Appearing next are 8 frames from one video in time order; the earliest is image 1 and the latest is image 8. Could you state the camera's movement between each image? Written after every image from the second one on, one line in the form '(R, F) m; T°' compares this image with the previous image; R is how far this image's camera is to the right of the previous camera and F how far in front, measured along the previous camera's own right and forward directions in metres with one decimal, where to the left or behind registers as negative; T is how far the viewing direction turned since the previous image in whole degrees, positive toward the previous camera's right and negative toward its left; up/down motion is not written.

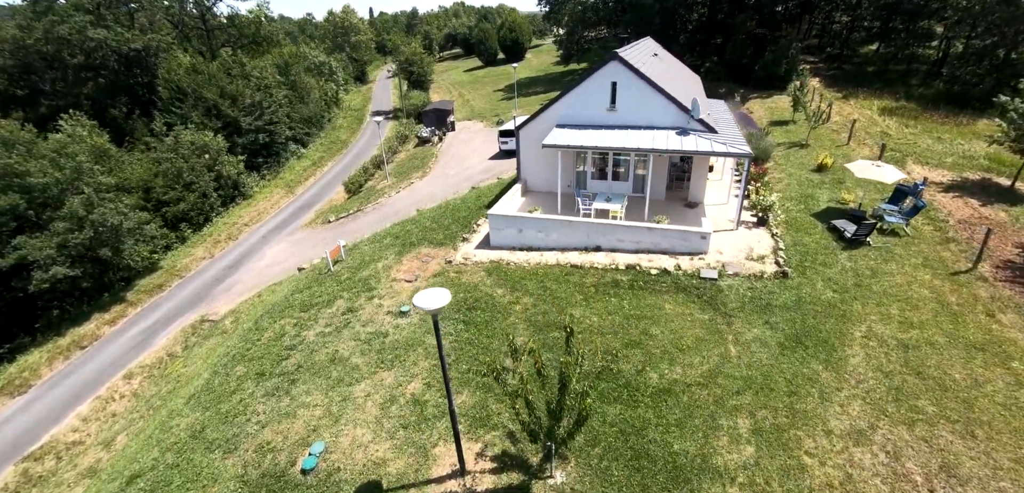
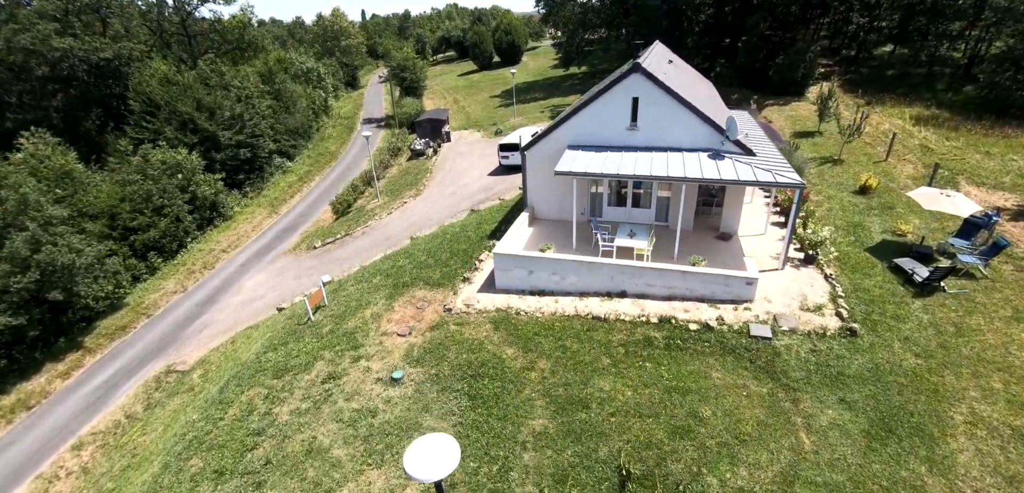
(-0.4, +2.4) m; +1°
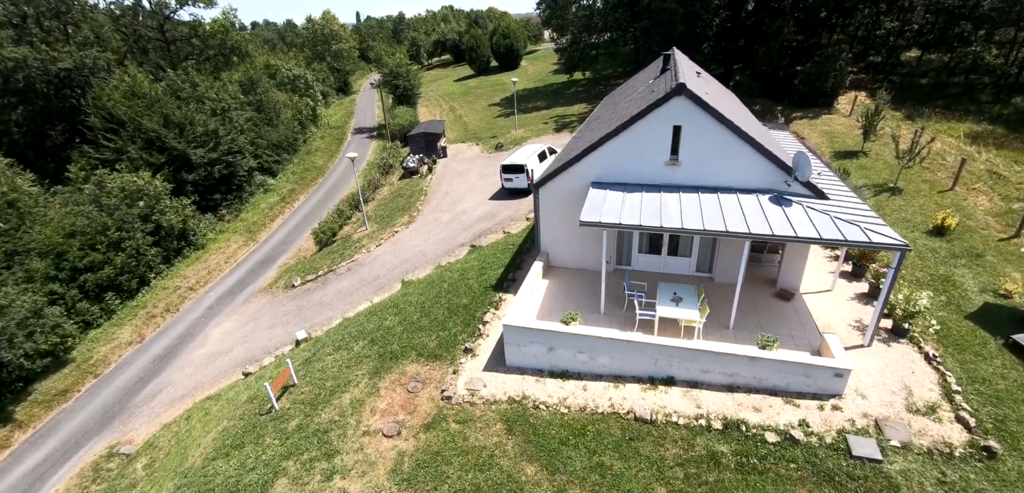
(-0.5, +3.1) m; 0°
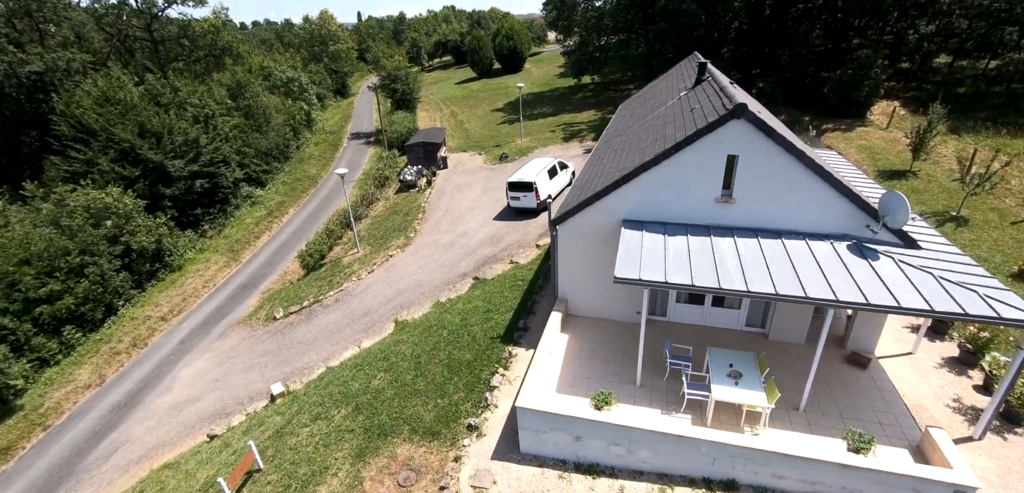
(-0.4, +2.4) m; 0°
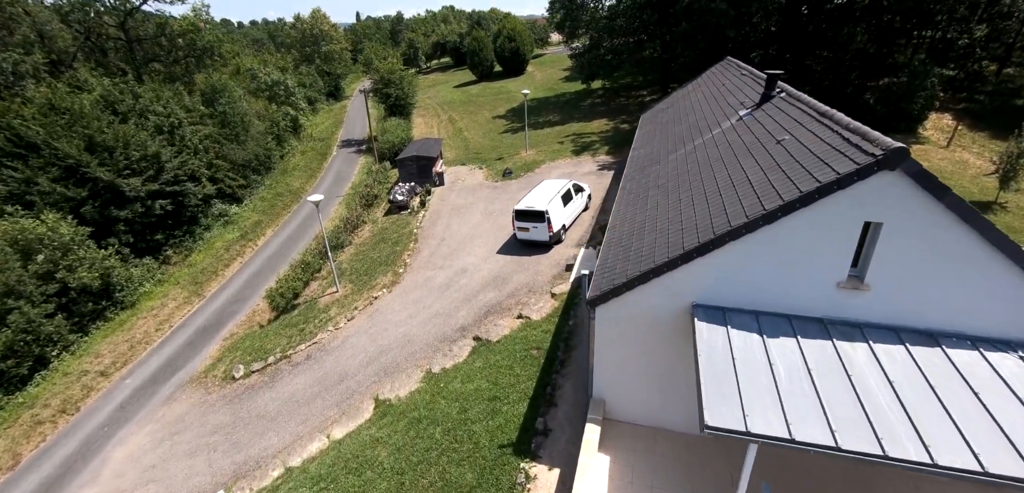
(-0.4, +3.5) m; 0°
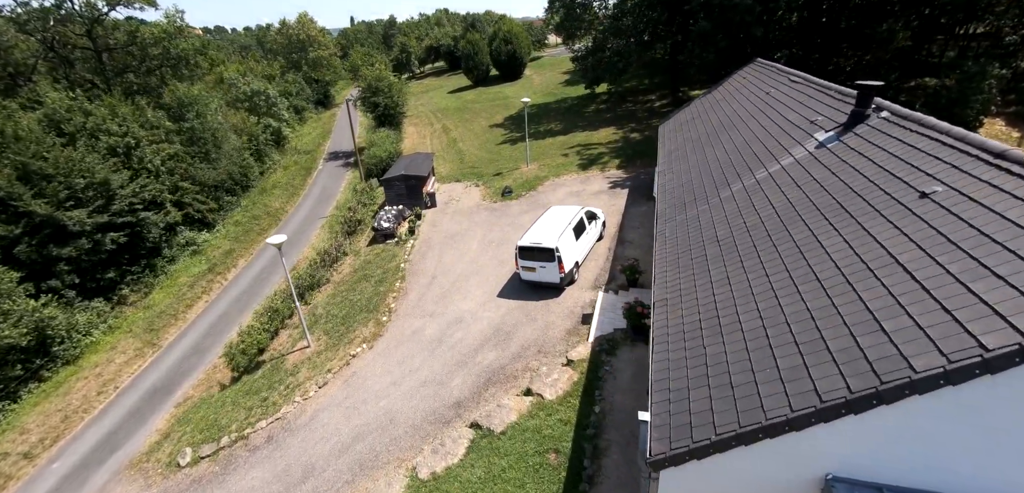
(-0.2, +3.1) m; 0°
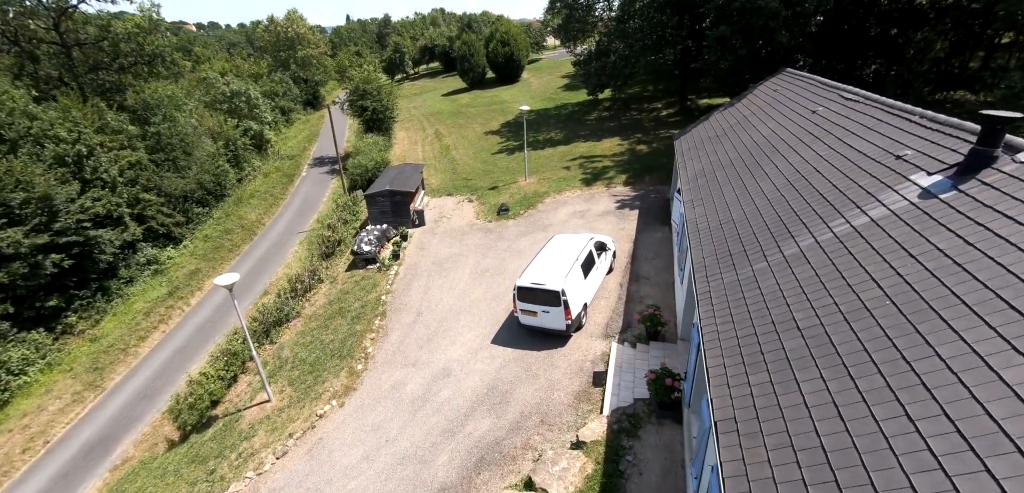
(-0.1, +2.4) m; +1°
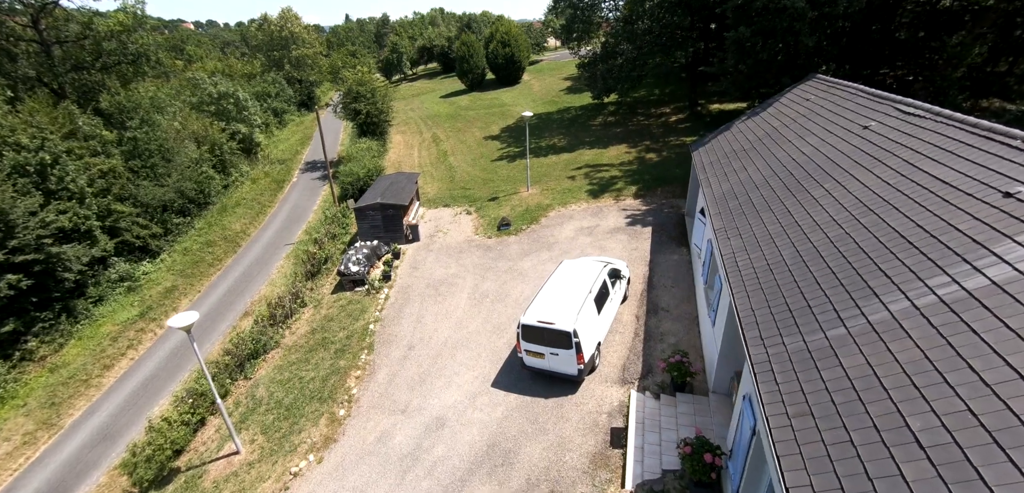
(-0.2, +1.8) m; 0°
